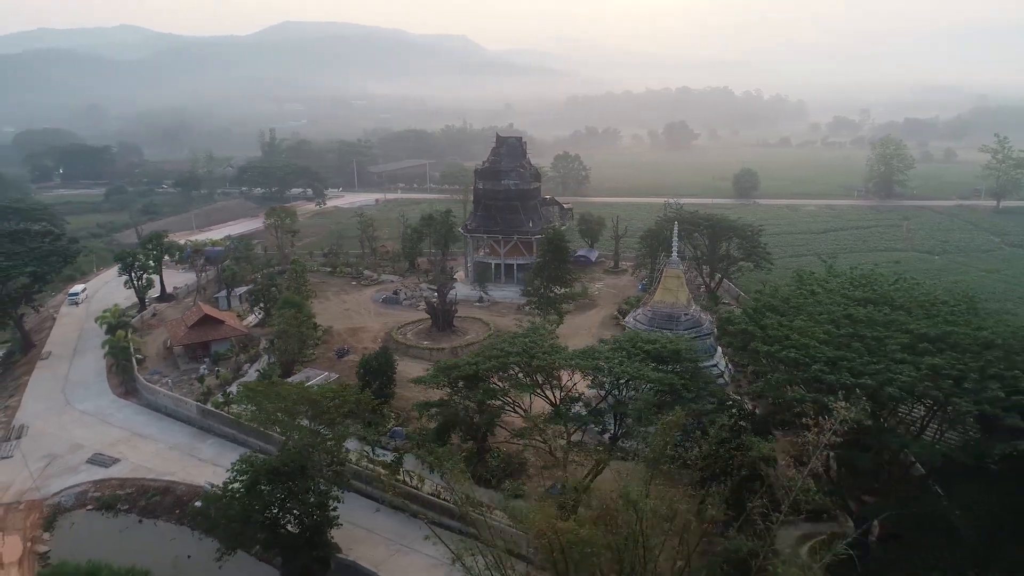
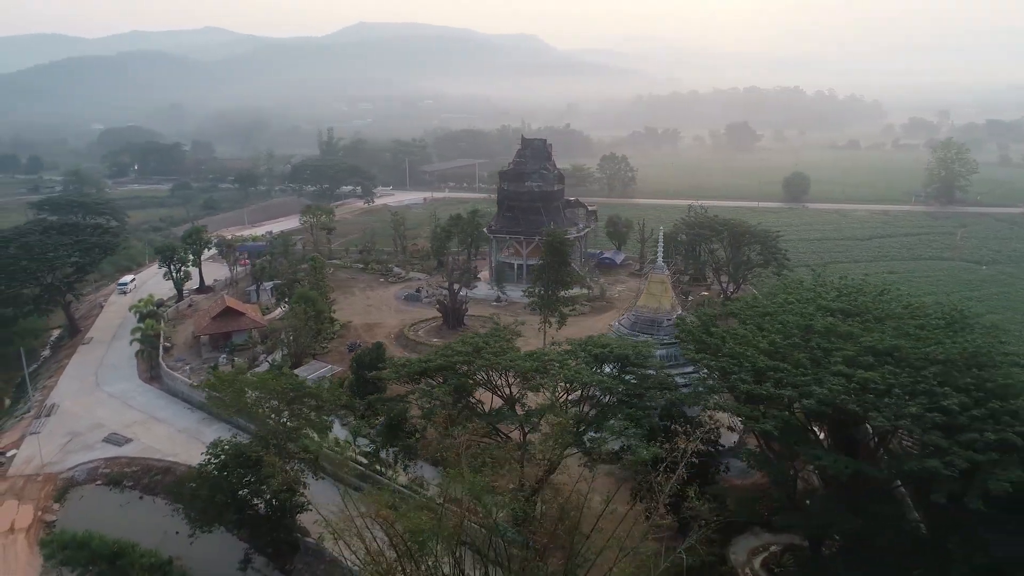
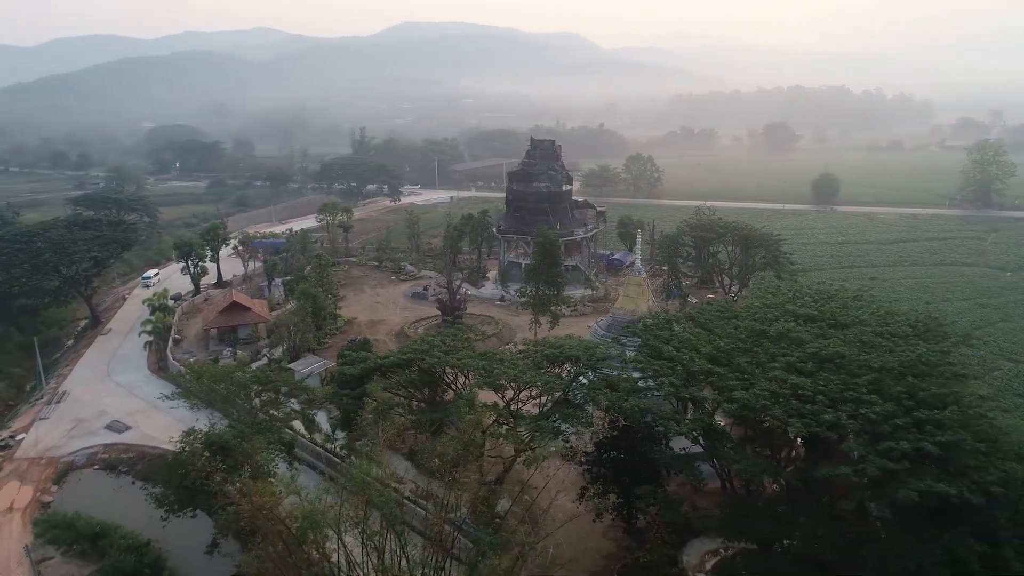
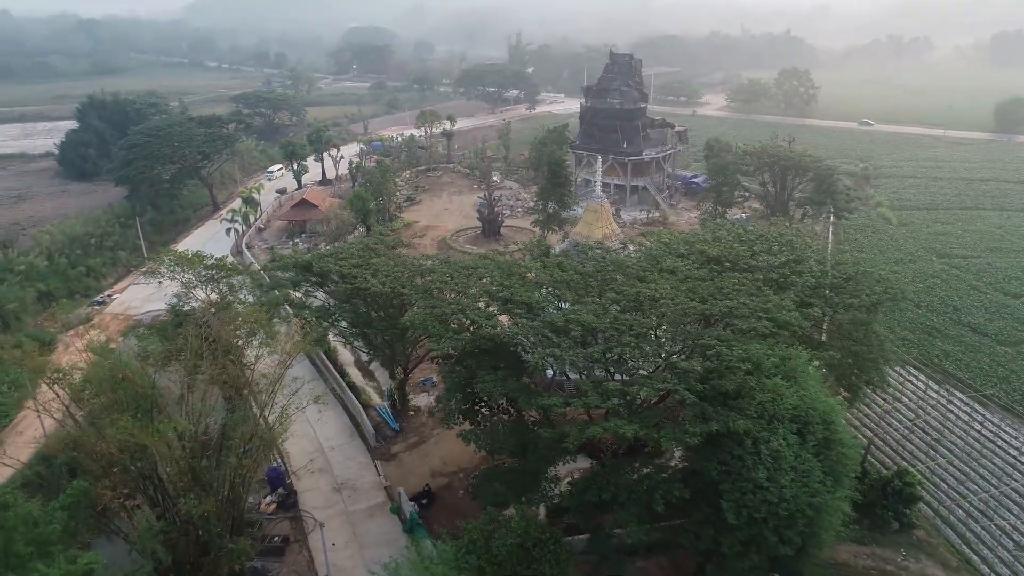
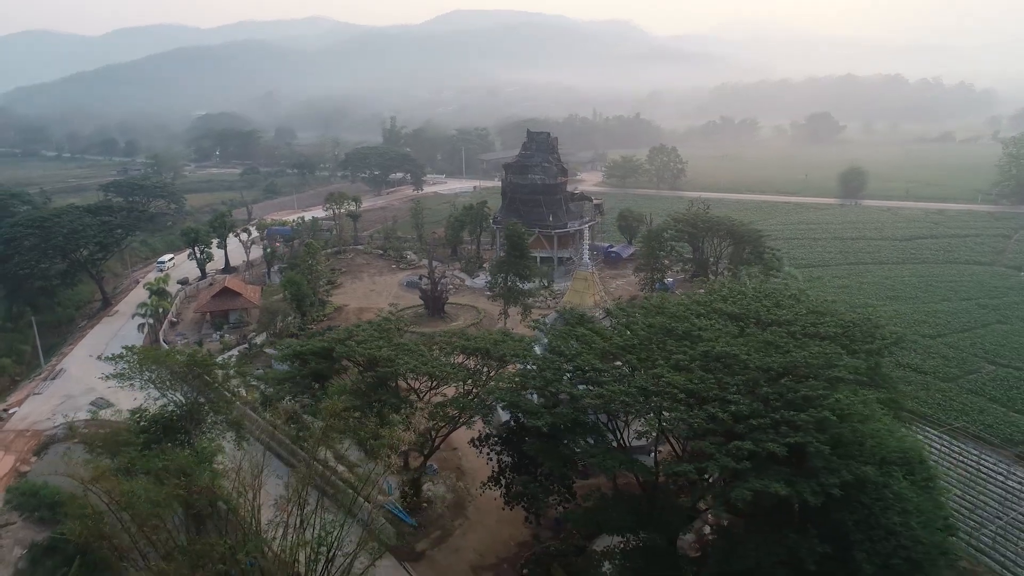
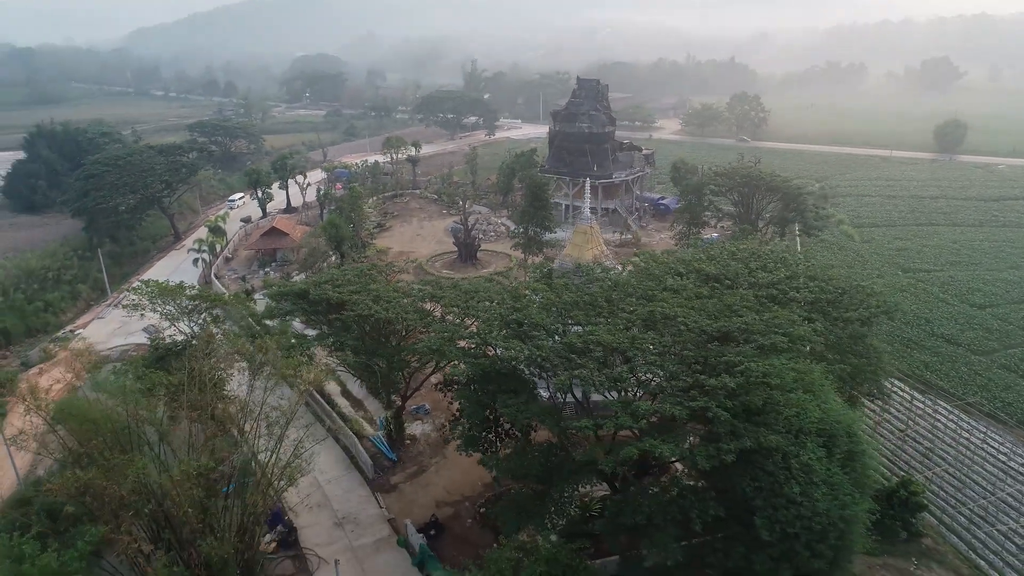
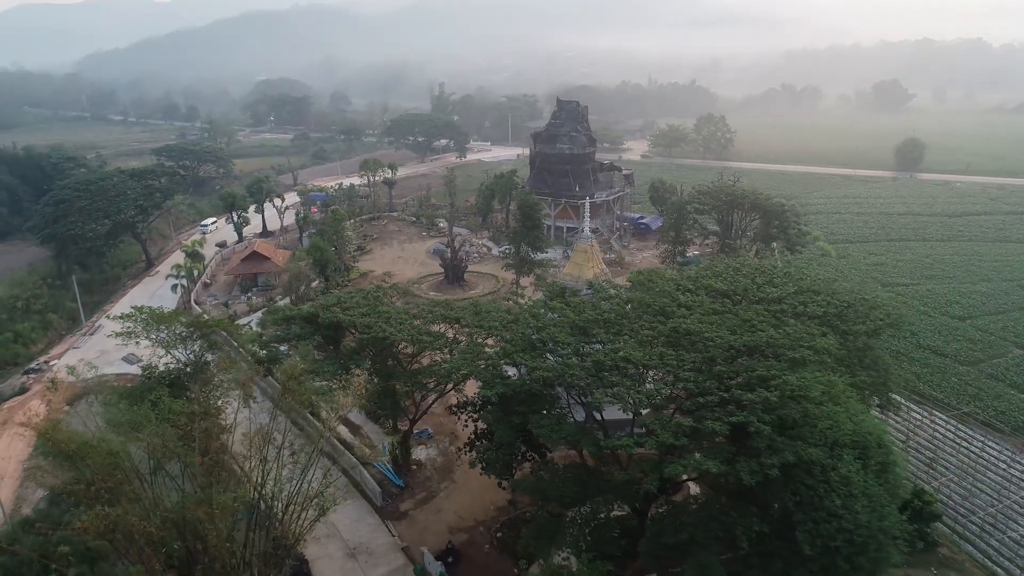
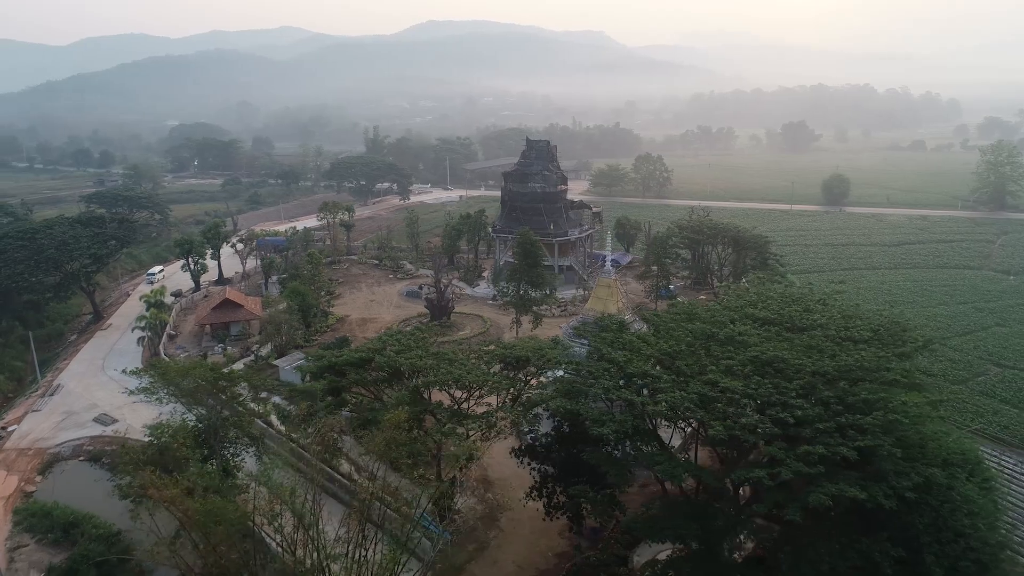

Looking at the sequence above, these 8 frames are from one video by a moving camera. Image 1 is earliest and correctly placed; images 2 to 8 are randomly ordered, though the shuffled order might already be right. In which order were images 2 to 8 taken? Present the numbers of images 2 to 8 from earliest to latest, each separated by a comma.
2, 3, 8, 5, 7, 6, 4
